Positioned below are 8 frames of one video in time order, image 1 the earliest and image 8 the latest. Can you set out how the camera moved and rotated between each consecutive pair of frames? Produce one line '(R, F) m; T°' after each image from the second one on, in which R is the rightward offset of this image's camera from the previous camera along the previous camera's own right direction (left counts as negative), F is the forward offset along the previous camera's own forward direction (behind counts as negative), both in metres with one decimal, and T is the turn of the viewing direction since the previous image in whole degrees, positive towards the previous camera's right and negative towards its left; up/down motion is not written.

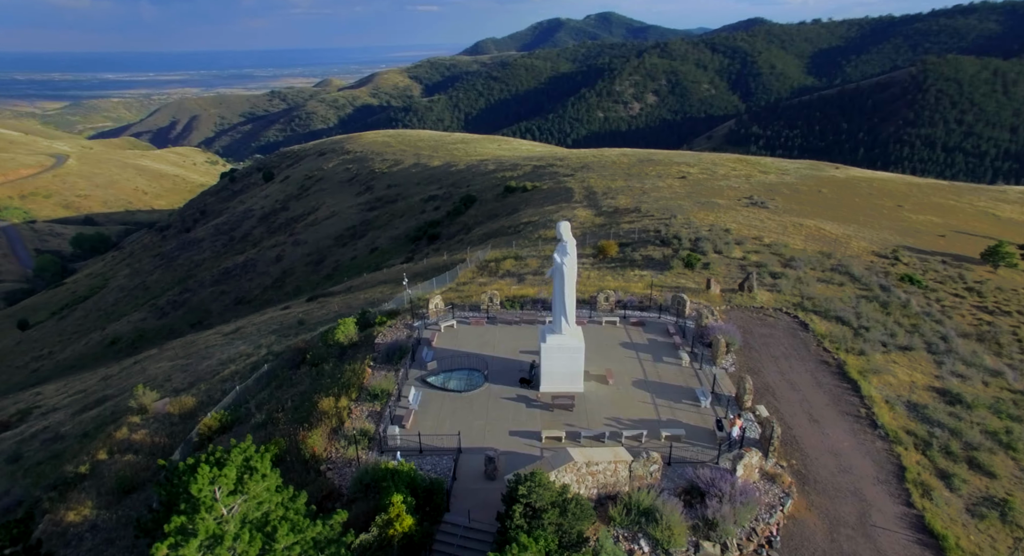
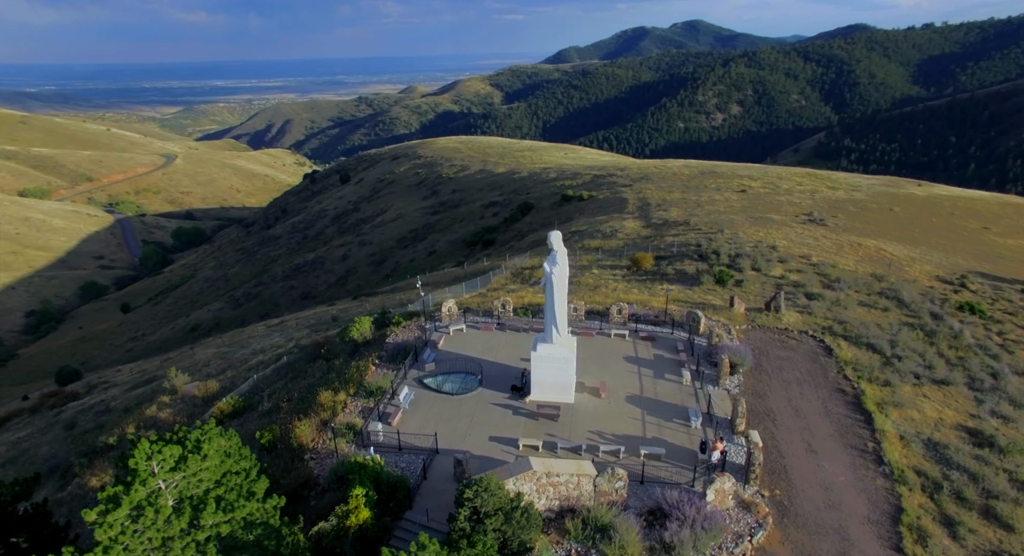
(+1.7, 0.0) m; -7°
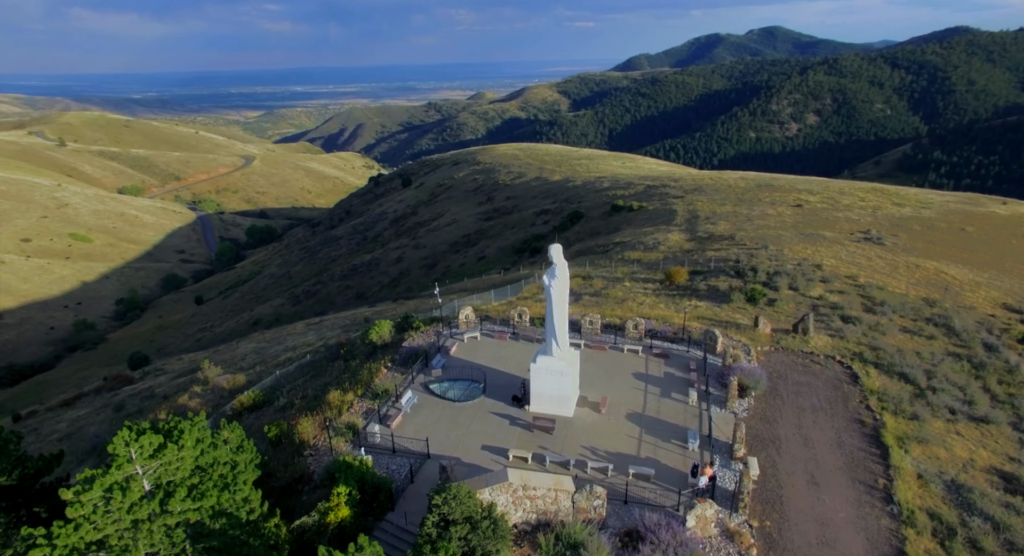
(+1.3, 0.0) m; -6°
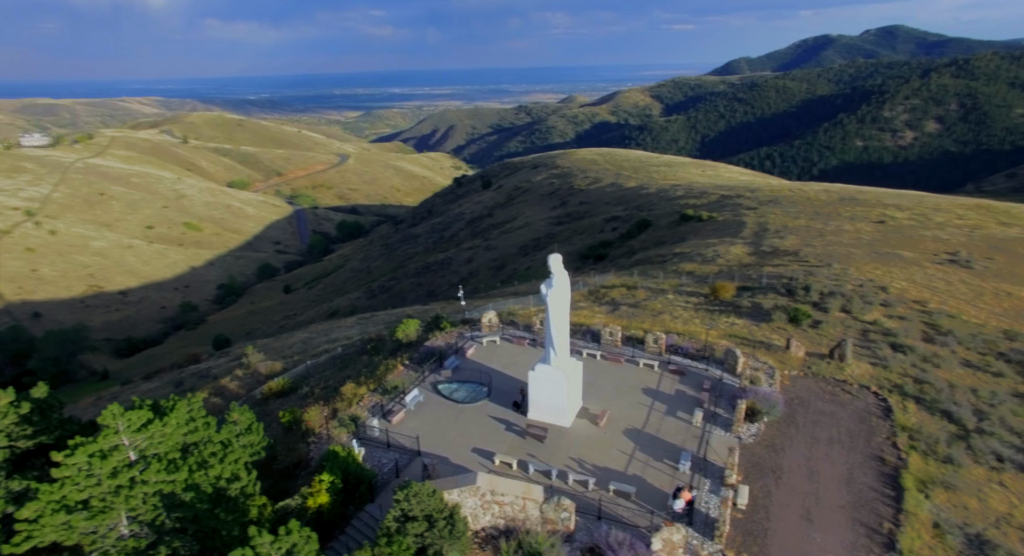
(+1.7, 0.0) m; -8°
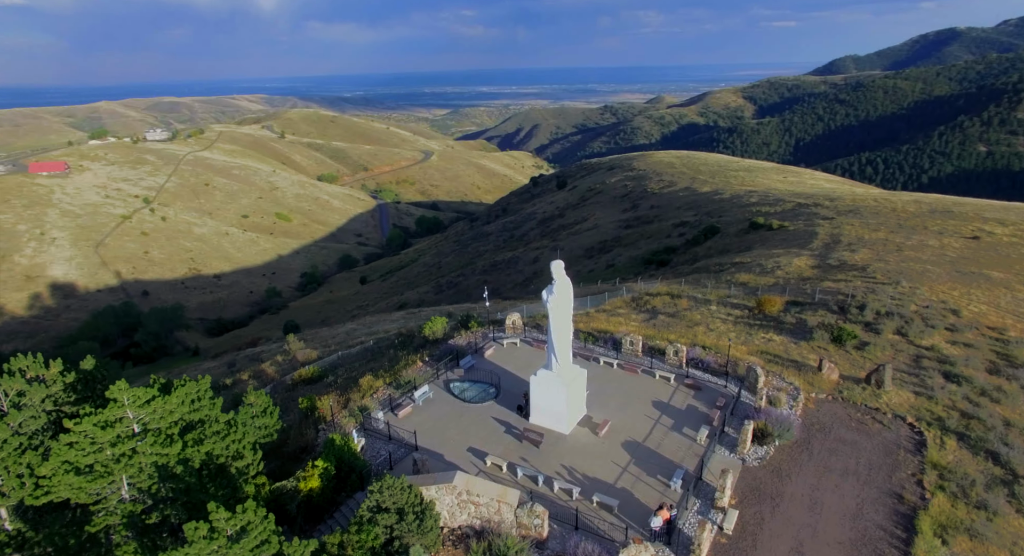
(+1.5, 0.0) m; -7°
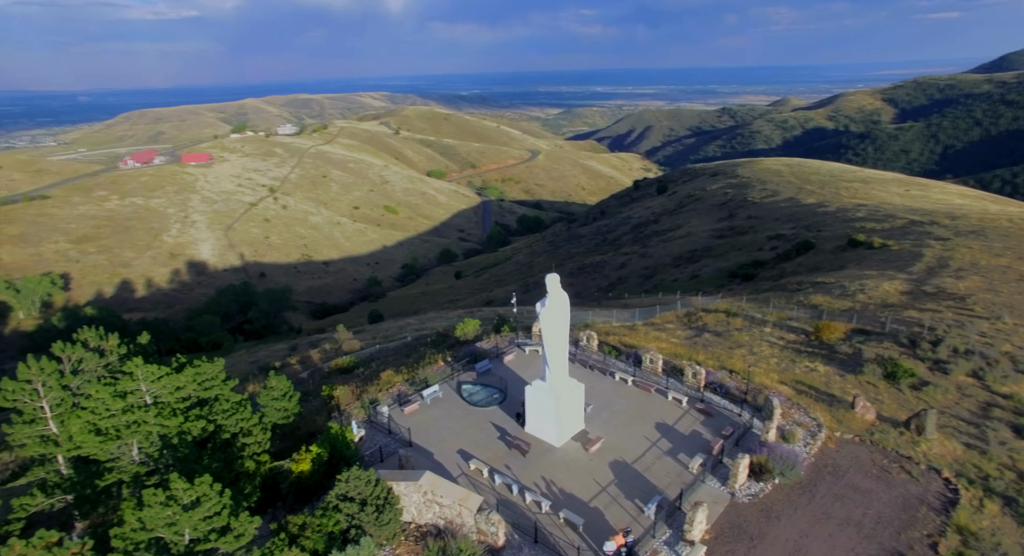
(+2.2, -0.1) m; -9°
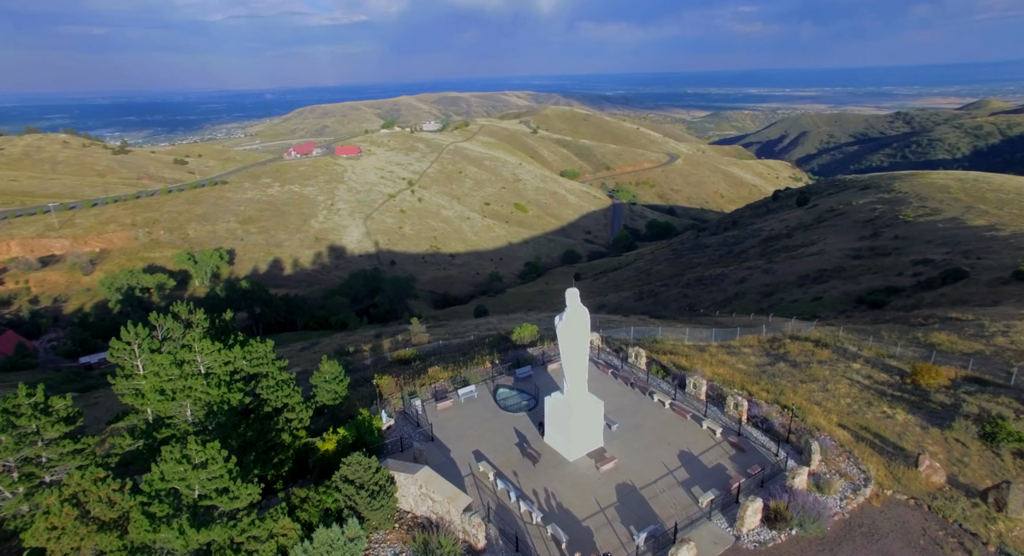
(+2.2, -0.1) m; -12°
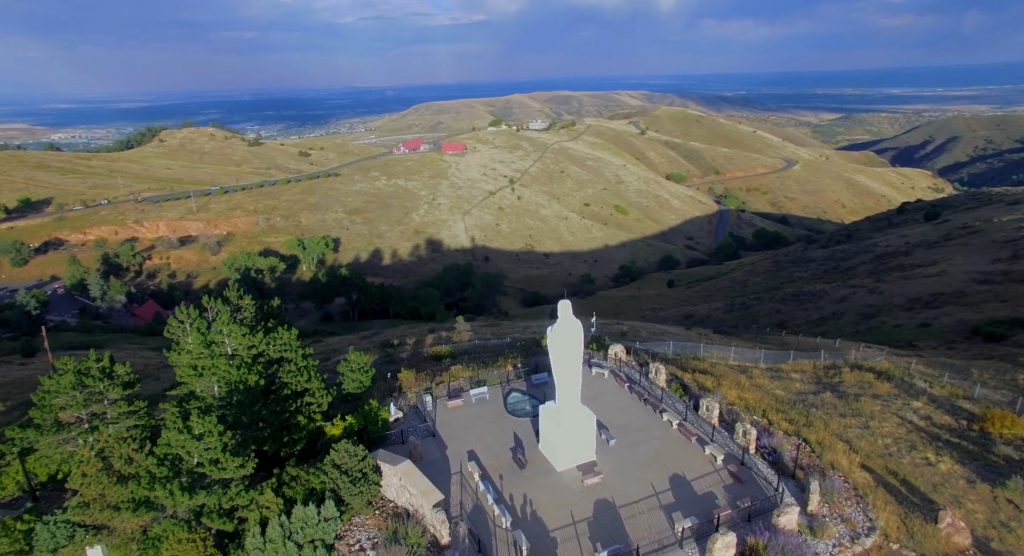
(+2.3, -0.2) m; -9°
